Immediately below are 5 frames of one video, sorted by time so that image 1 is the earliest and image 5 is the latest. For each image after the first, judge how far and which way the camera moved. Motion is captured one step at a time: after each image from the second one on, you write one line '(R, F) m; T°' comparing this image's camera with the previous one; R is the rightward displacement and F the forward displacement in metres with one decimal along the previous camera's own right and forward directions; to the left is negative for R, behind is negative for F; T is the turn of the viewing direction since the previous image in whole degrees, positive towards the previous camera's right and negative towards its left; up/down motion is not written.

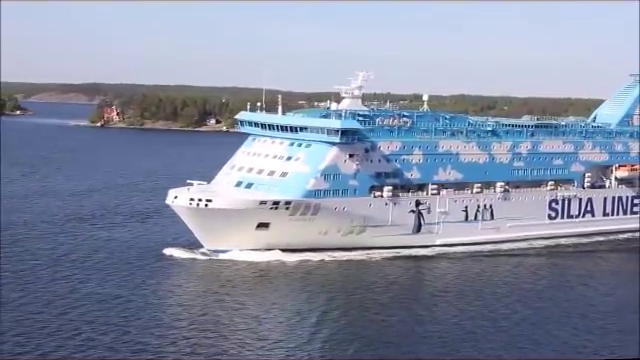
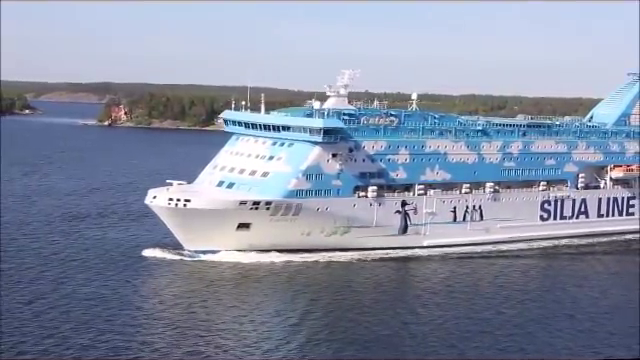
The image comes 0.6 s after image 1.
(+0.6, +0.3) m; -1°
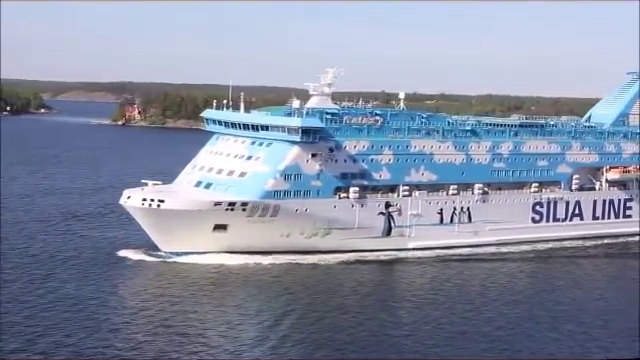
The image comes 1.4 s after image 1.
(+0.8, +0.4) m; -1°
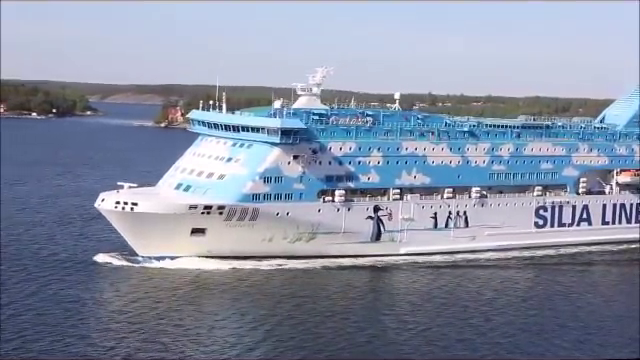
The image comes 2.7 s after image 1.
(+1.3, +0.7) m; -2°
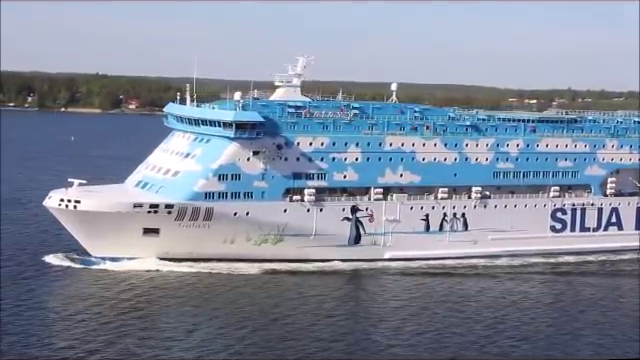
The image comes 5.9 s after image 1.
(+3.0, +1.7) m; -7°
